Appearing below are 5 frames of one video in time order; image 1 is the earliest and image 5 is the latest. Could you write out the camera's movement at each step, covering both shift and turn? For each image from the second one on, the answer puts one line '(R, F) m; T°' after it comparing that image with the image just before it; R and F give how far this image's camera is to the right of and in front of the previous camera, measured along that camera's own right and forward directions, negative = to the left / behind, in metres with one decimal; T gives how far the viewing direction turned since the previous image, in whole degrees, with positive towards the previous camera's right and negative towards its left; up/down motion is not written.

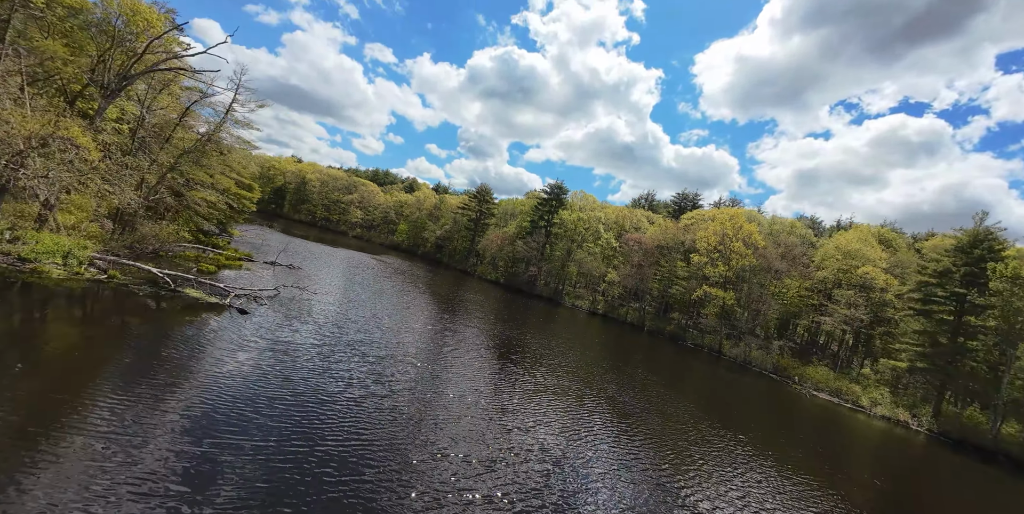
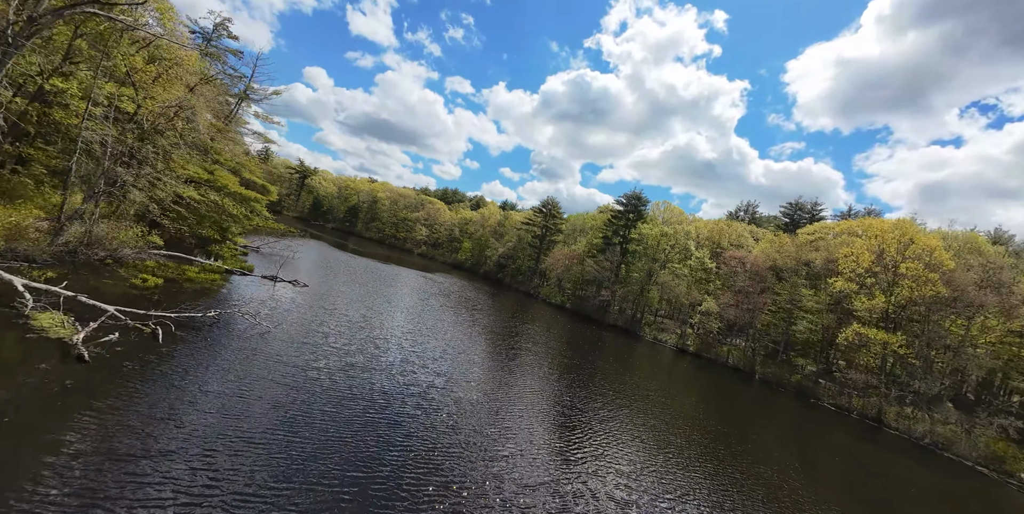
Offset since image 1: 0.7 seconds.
(+0.4, +8.9) m; -10°
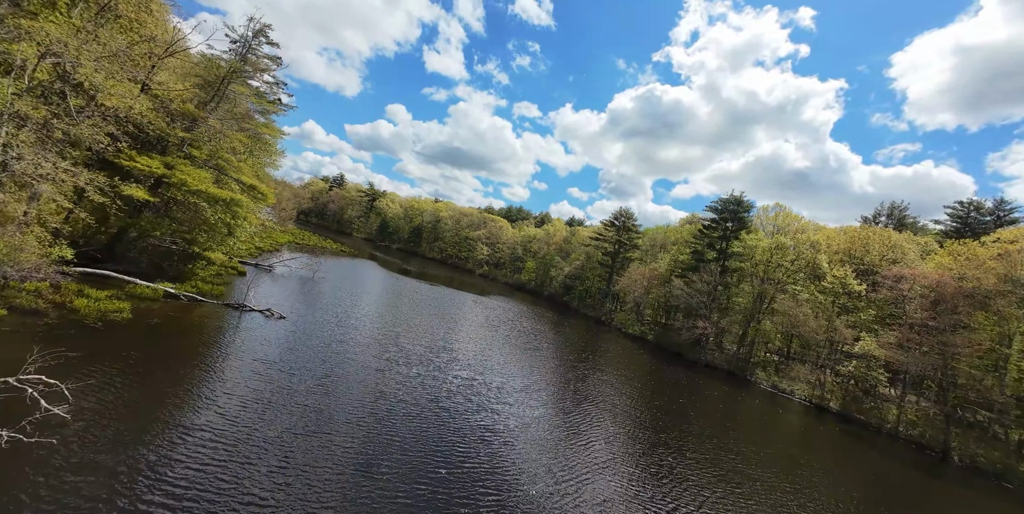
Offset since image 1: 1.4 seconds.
(+0.3, +8.9) m; -9°
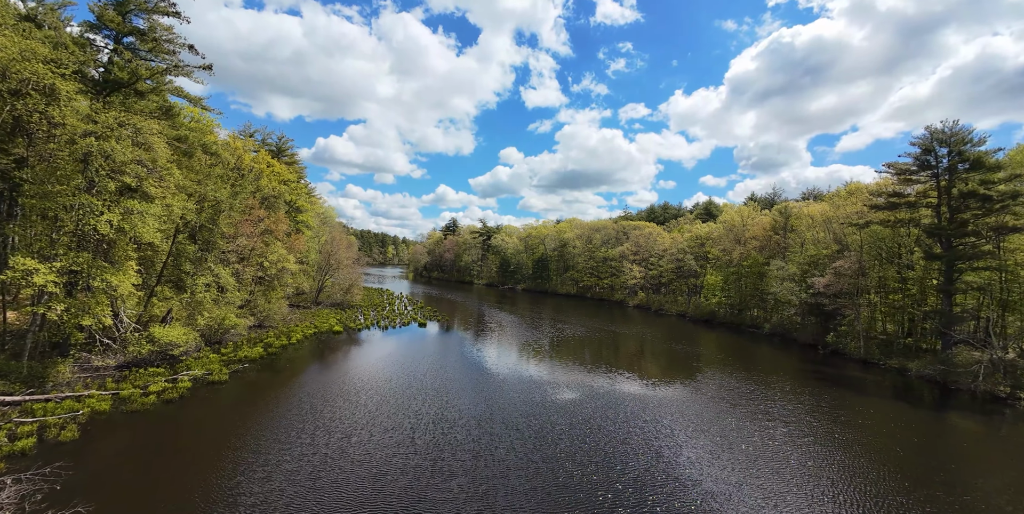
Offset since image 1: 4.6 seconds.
(-3.3, +25.4) m; -18°
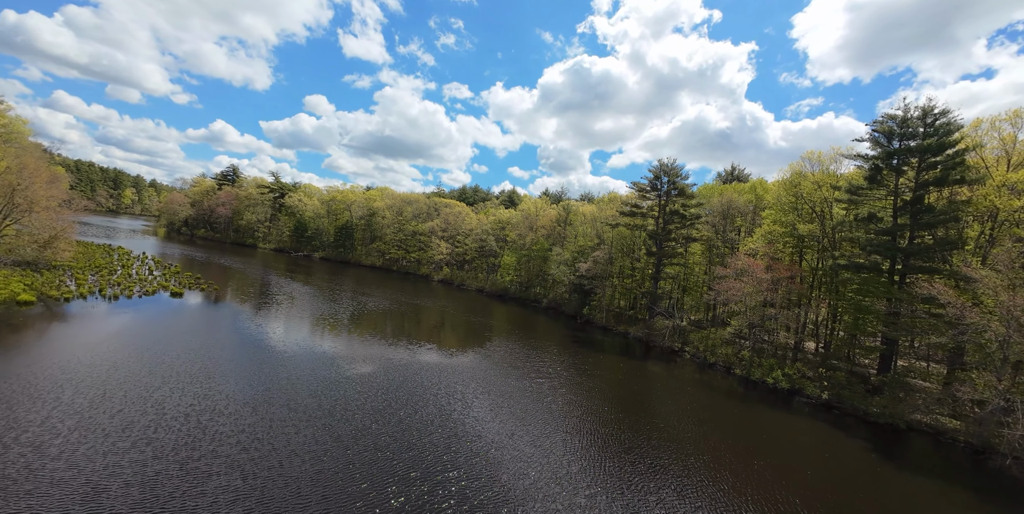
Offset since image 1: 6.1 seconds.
(-0.6, -1.6) m; +26°
